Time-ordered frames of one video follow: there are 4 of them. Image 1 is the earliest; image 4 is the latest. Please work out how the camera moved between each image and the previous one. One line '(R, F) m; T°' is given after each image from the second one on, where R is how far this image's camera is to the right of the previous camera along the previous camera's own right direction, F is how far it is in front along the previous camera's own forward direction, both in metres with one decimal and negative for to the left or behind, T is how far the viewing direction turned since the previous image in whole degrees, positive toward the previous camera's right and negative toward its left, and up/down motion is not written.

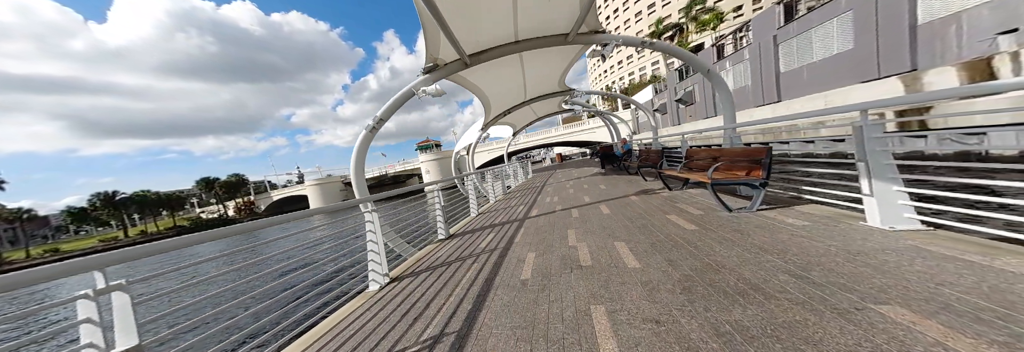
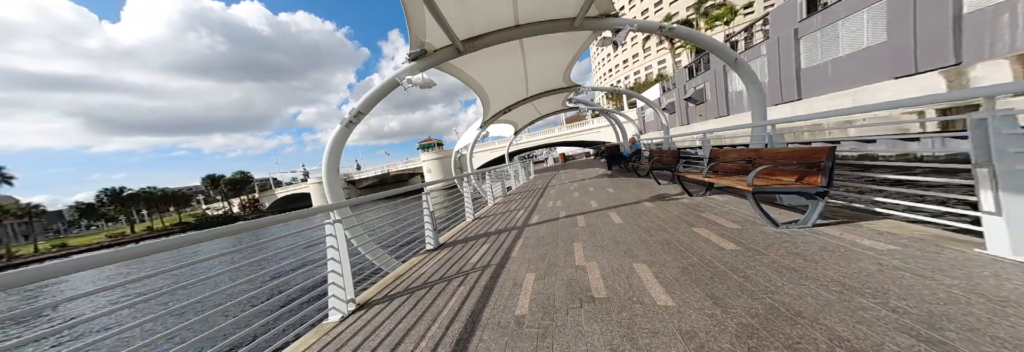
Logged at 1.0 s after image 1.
(+0.1, +0.6) m; -1°
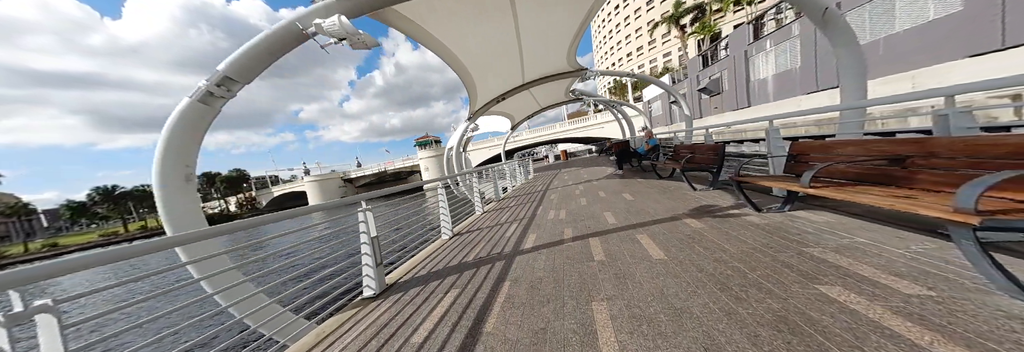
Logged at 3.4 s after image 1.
(+0.2, +1.5) m; 0°
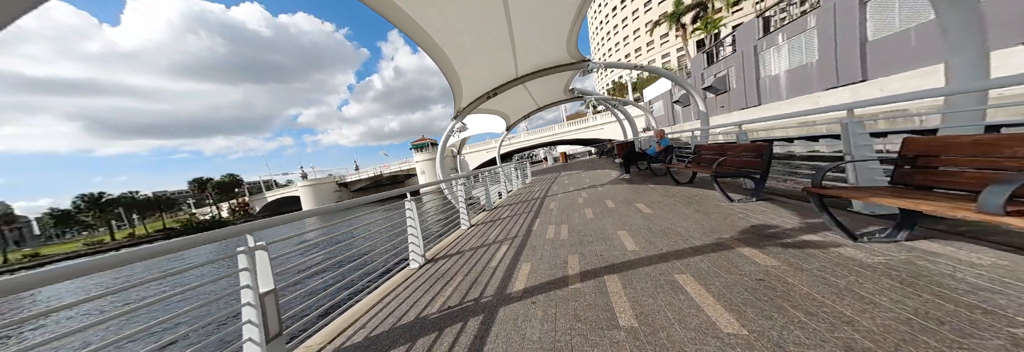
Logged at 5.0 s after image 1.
(+0.2, +1.0) m; 0°
